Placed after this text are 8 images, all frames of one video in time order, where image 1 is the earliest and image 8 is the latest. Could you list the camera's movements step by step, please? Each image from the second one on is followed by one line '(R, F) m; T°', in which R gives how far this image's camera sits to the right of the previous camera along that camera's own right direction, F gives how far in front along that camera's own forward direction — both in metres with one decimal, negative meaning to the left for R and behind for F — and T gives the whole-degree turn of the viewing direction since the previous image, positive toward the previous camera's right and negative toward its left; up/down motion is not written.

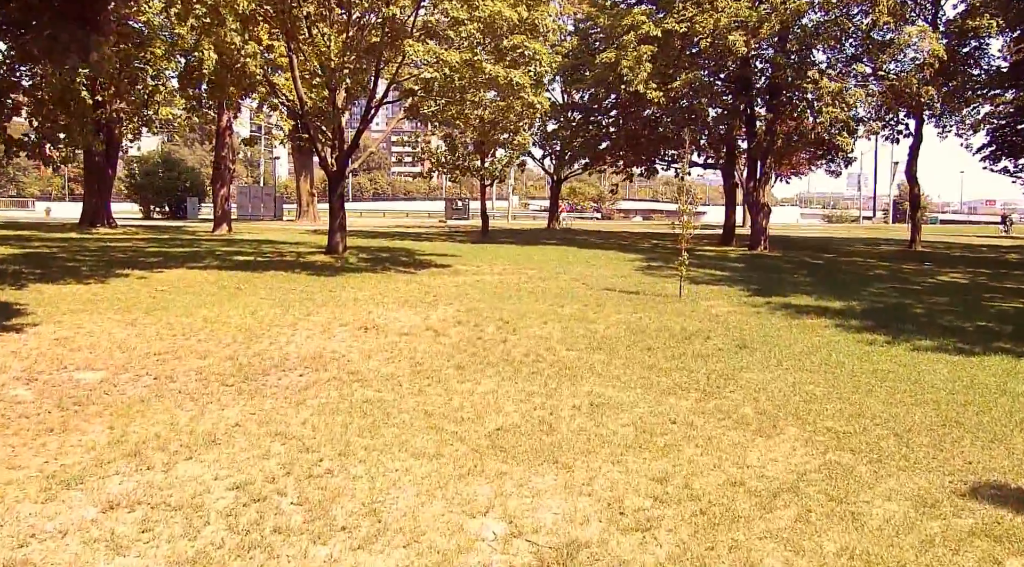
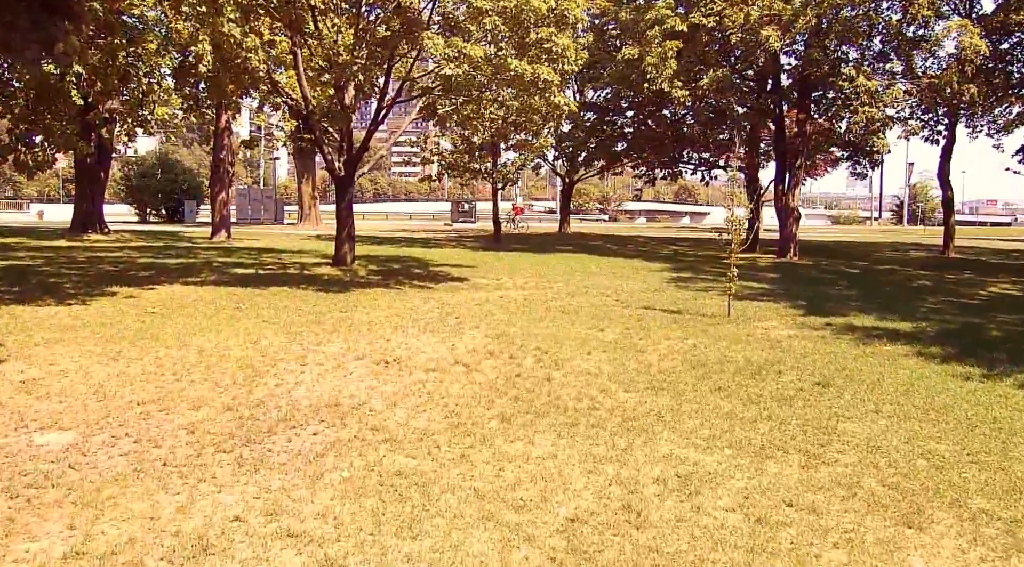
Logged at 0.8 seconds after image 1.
(-0.5, +1.5) m; 0°
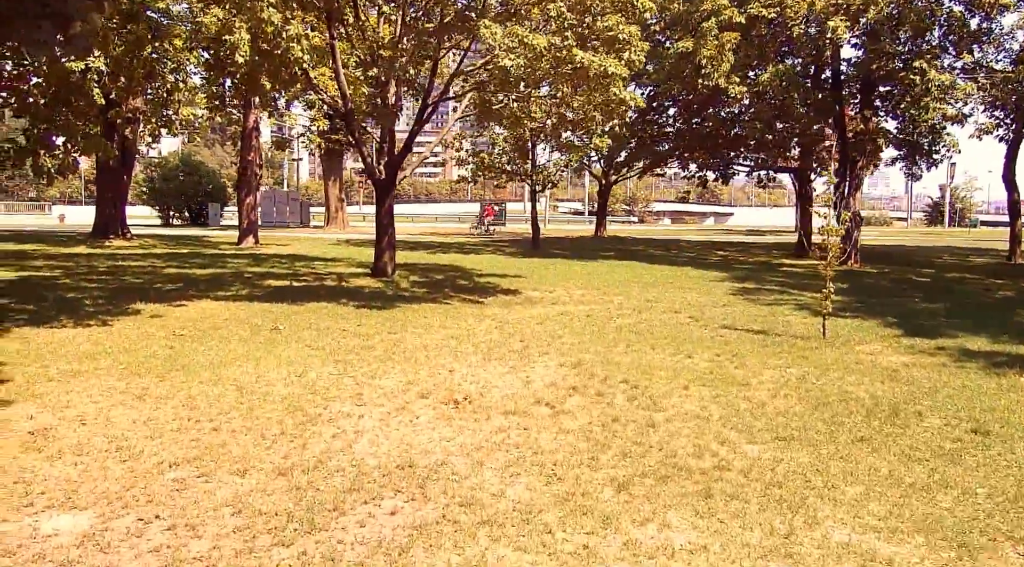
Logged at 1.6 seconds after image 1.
(-0.7, +1.4) m; -1°
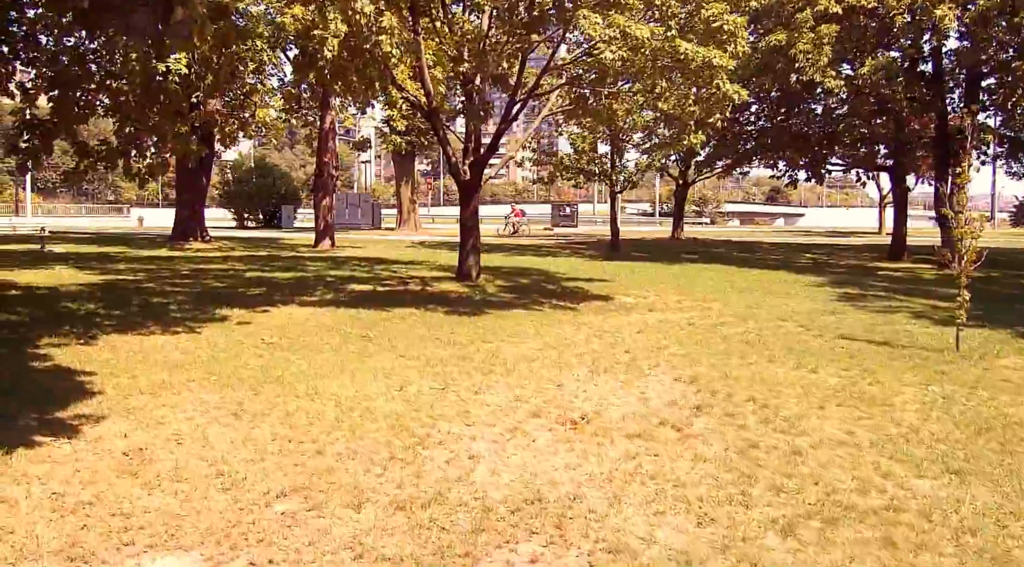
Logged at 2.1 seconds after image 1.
(-0.5, +0.7) m; -4°
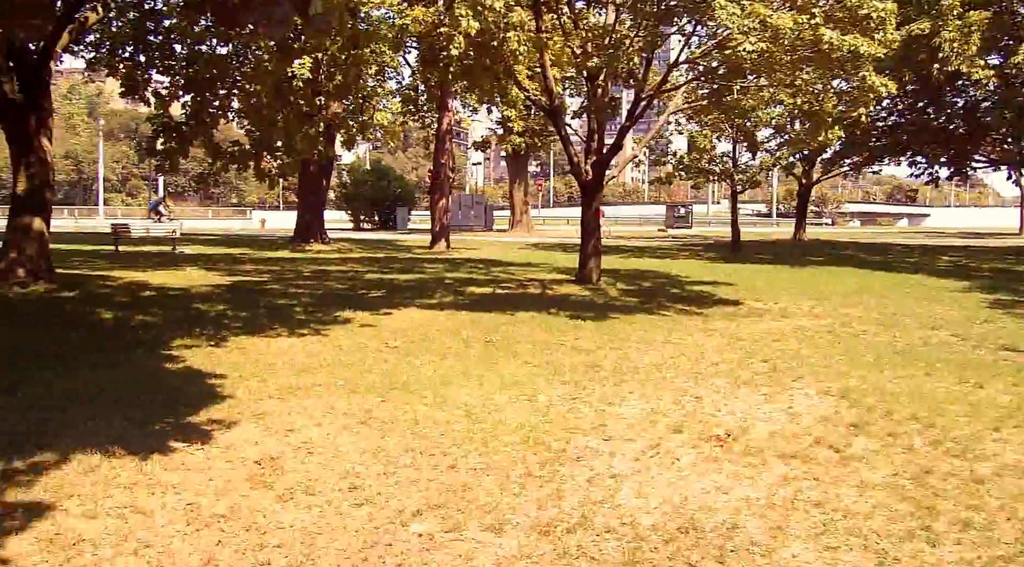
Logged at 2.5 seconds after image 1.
(-0.3, +0.4) m; -7°
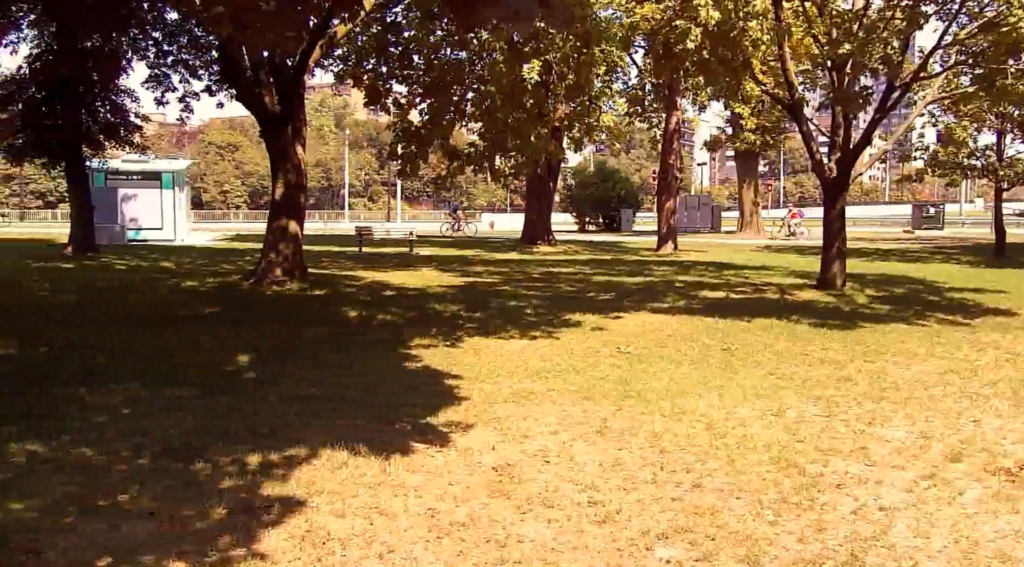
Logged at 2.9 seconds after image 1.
(-0.2, +0.3) m; -14°
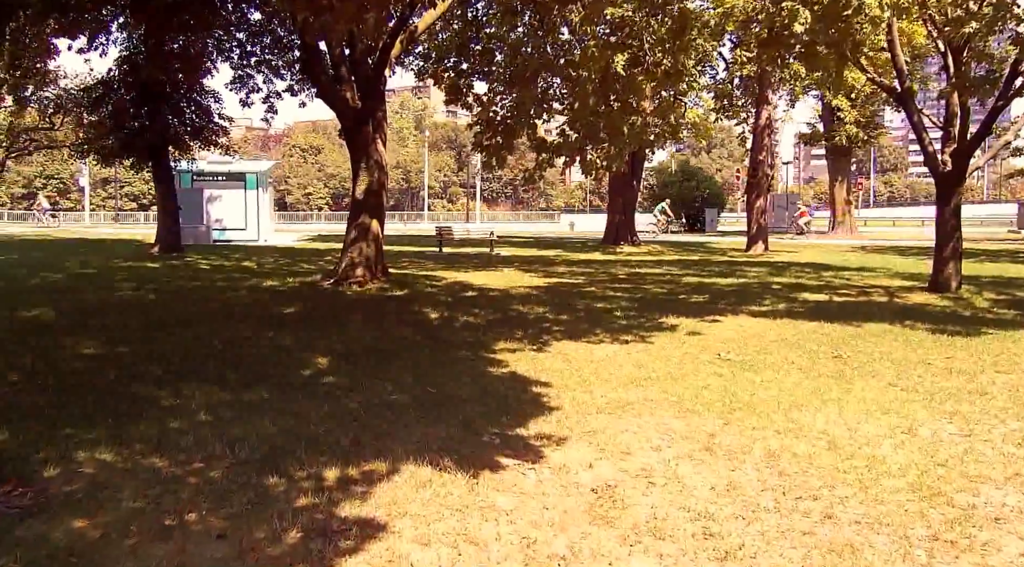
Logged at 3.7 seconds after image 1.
(-0.1, +0.6) m; -5°
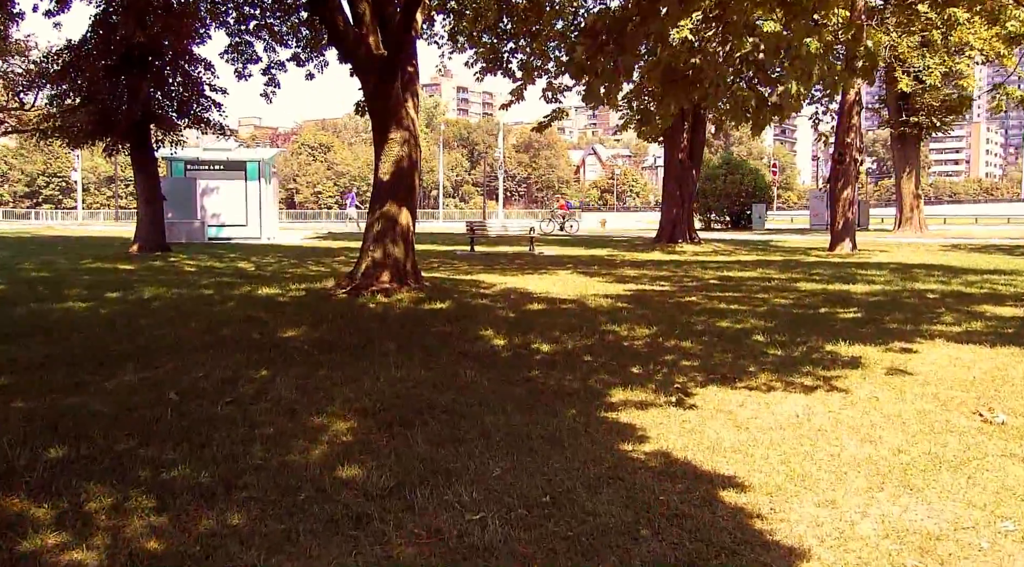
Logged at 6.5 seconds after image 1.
(-0.8, +3.6) m; -1°
